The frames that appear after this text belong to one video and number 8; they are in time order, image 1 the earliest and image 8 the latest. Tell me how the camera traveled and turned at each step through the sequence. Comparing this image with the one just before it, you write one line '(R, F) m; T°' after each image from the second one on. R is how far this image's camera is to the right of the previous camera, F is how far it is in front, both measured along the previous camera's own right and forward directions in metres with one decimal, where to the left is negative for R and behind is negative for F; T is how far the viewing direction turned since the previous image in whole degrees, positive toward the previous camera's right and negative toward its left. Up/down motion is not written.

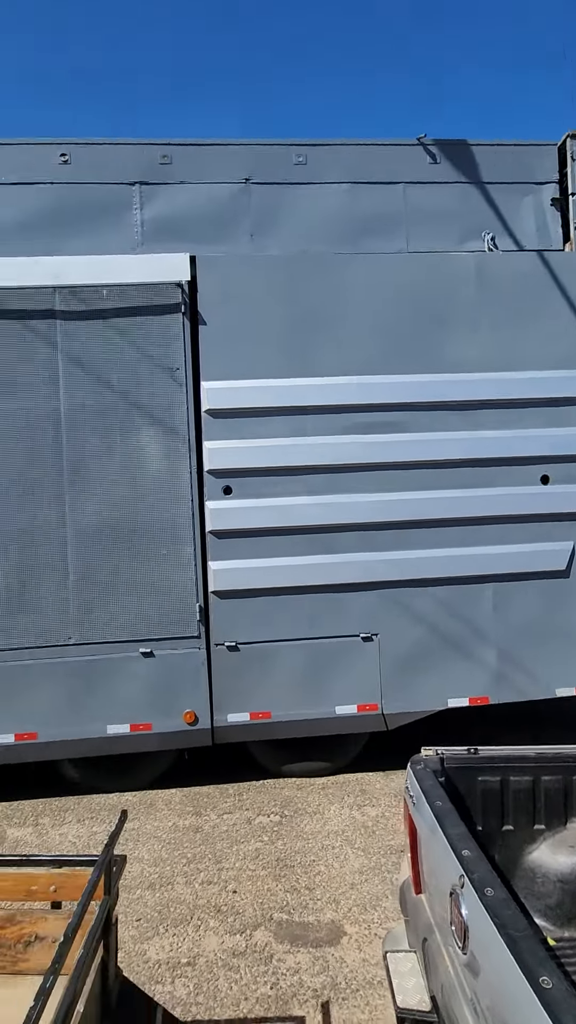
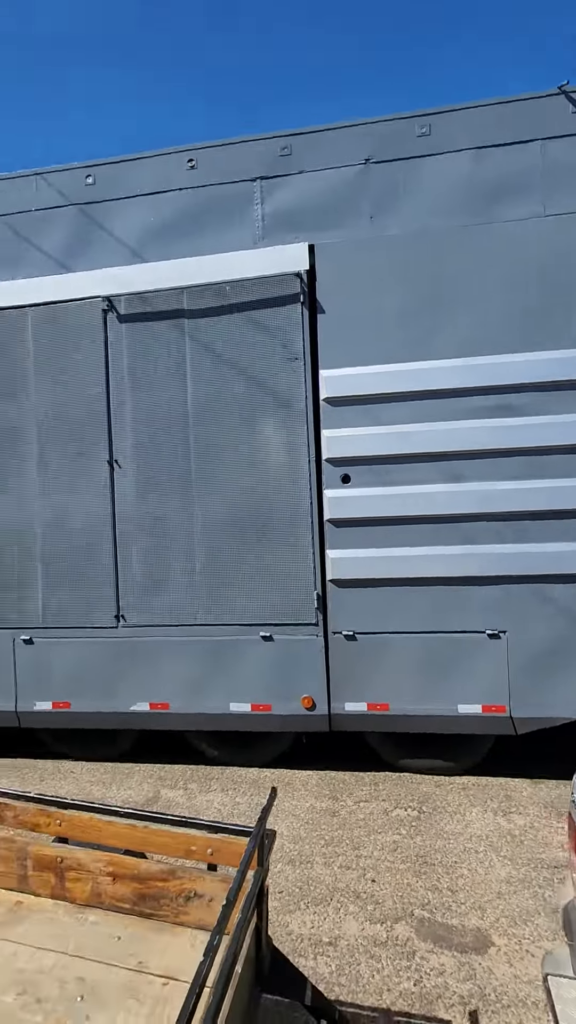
(-0.2, 0.0) m; -12°
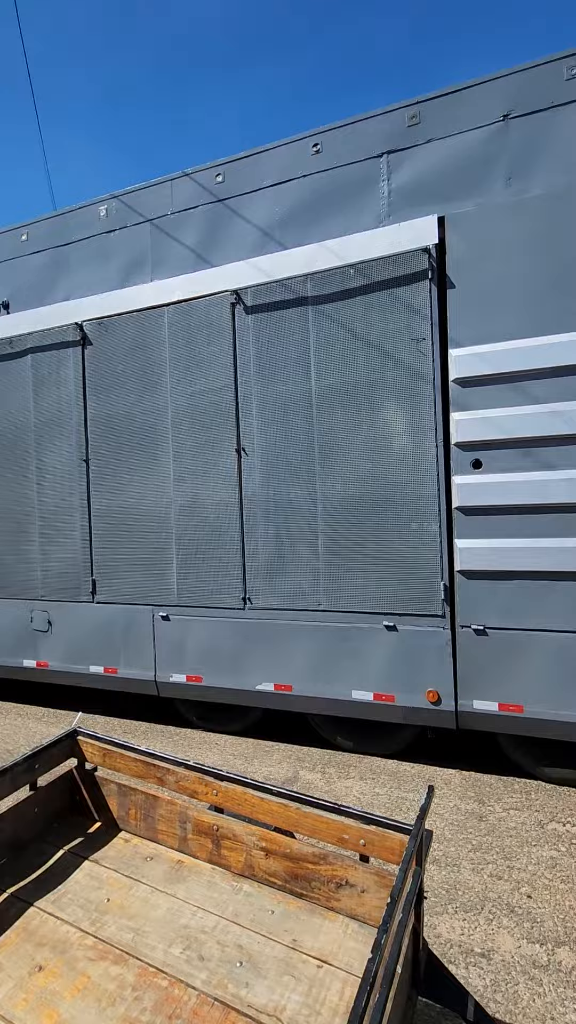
(-0.2, +0.1) m; -13°
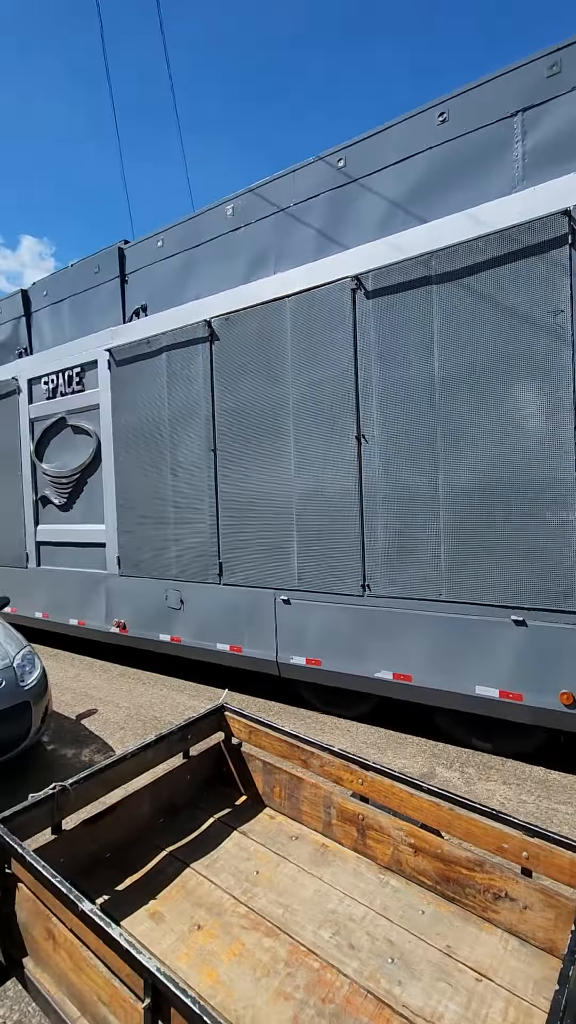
(-0.2, +0.1) m; -12°
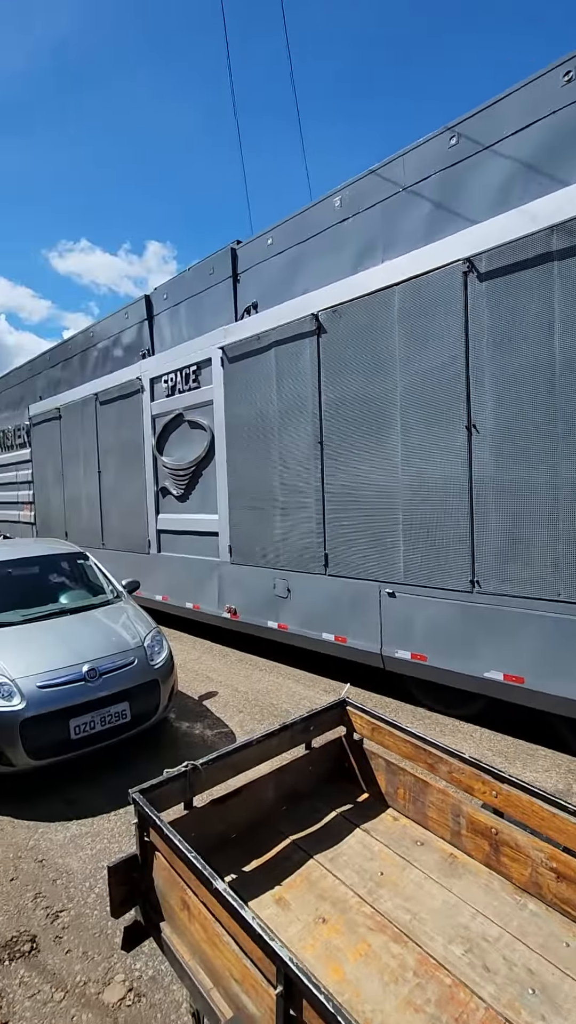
(-0.1, +0.1) m; -11°
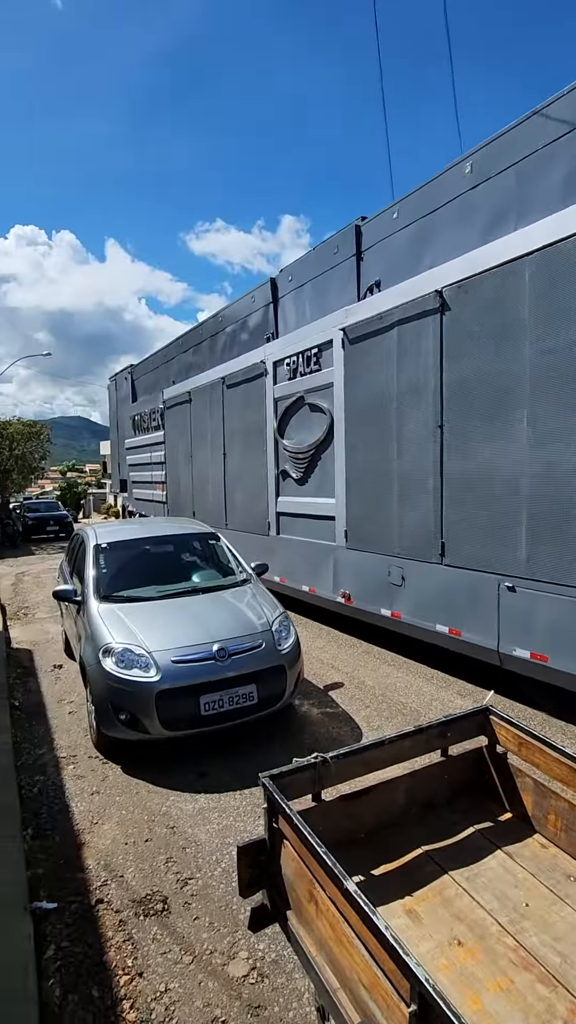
(-0.2, +0.1) m; -12°
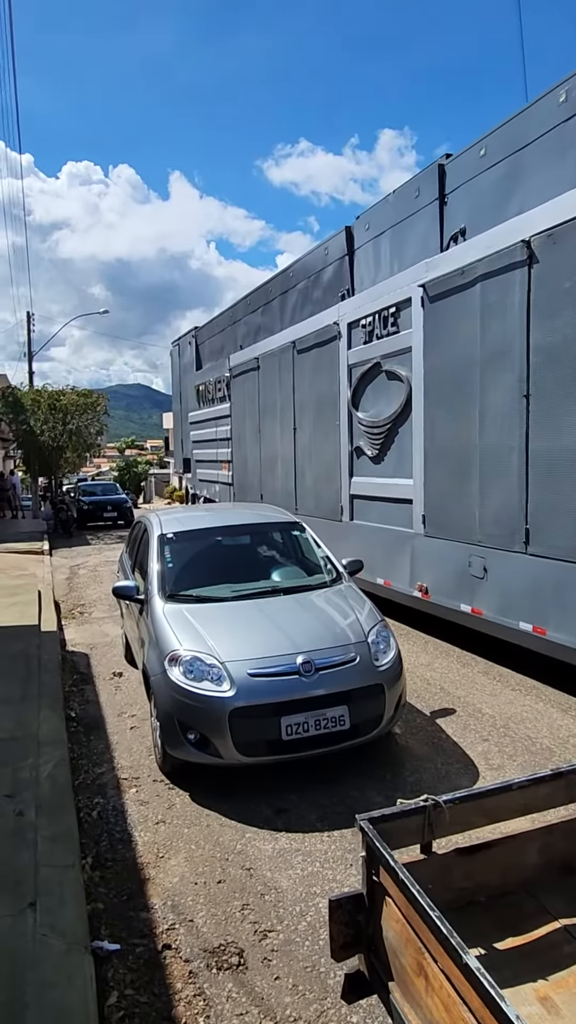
(-0.3, +0.6) m; -6°
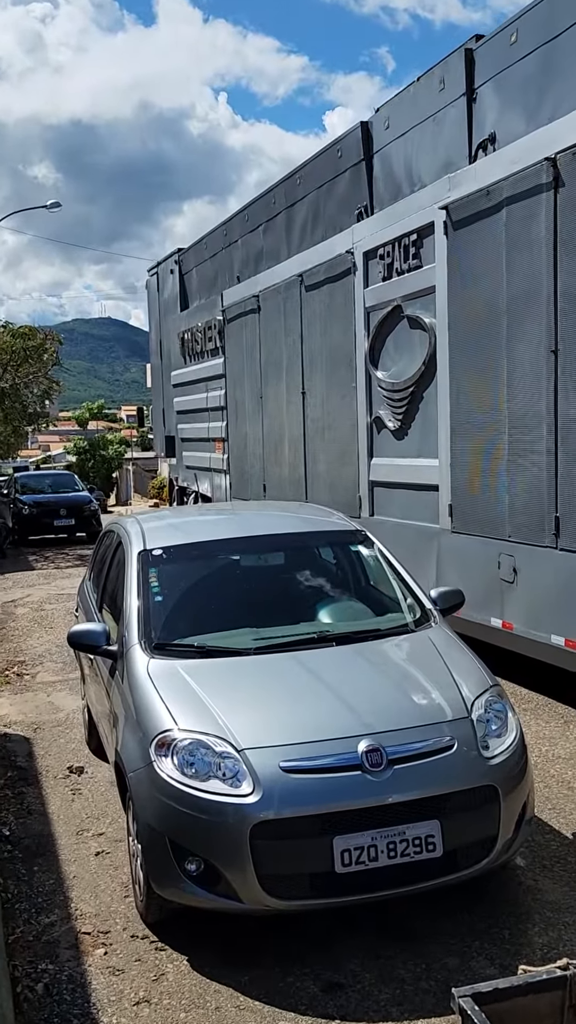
(-0.2, +1.0) m; +1°
